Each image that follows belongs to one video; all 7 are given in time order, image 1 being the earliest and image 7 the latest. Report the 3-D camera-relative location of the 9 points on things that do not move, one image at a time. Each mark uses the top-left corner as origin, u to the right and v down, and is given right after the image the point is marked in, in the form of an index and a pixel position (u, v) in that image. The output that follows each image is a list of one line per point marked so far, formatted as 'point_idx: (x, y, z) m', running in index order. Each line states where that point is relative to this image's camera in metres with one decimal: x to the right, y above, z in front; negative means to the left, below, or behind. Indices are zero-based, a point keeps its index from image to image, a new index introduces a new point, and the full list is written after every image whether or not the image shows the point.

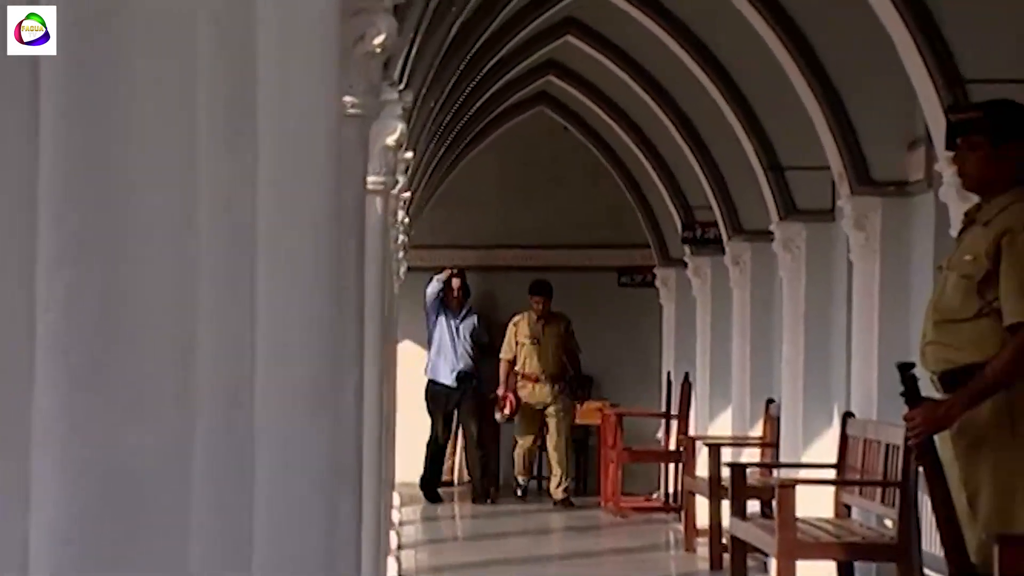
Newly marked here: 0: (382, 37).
0: (-0.4, +0.7, +4.1) m
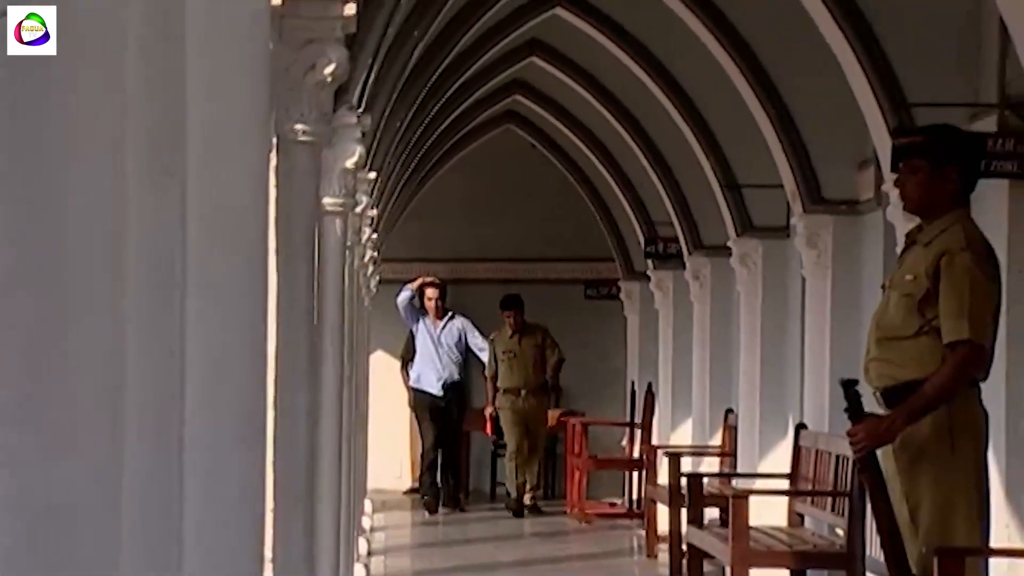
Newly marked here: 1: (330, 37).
0: (-0.5, +0.6, +4.3) m
1: (-0.5, +0.7, +4.3) m
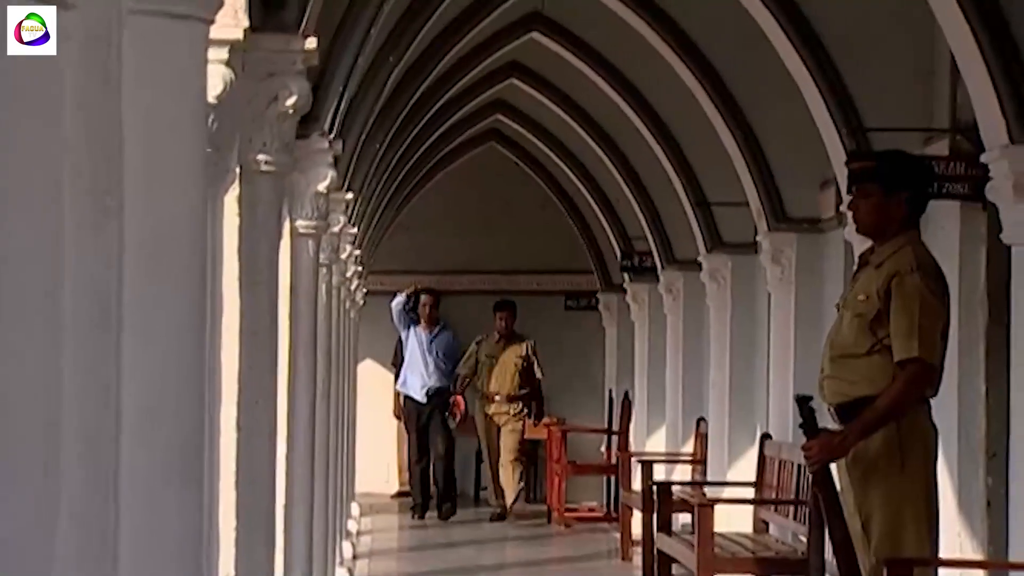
0: (-0.6, +0.6, +4.5) m
1: (-0.7, +0.7, +4.5) m
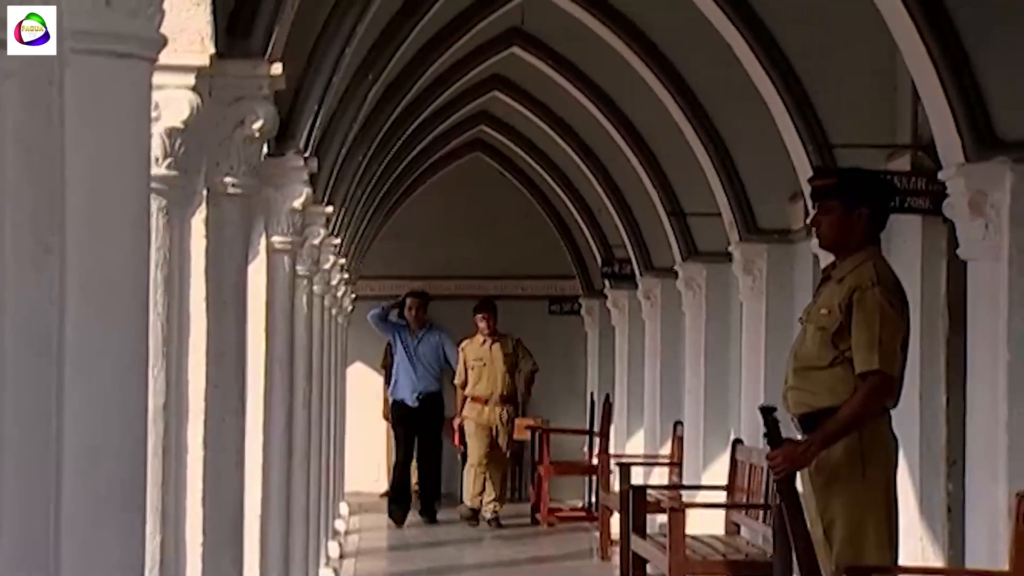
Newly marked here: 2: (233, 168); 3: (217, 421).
0: (-0.8, +0.5, +4.7) m
1: (-0.8, +0.6, +4.6) m
2: (-0.9, +0.4, +4.7) m
3: (-0.9, -0.4, +4.5) m
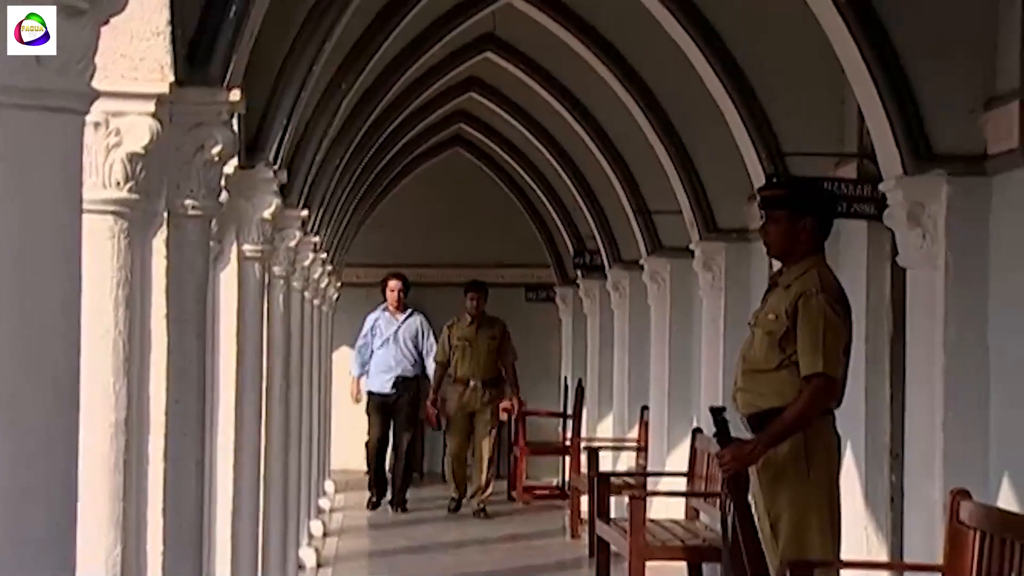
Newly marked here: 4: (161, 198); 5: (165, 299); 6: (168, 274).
0: (-0.9, +0.5, +4.9) m
1: (-1.0, +0.5, +4.9) m
2: (-1.0, +0.3, +4.9) m
3: (-1.1, -0.5, +4.7) m
4: (-1.1, +0.3, +4.8) m
5: (-1.1, 0.0, +4.8) m
6: (-1.1, 0.0, +4.8) m
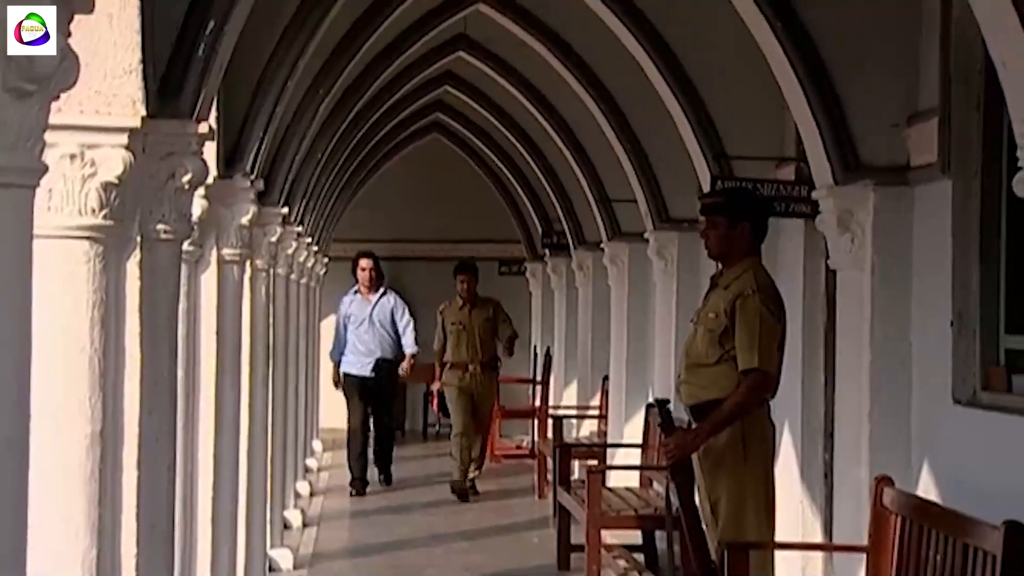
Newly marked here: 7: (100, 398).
0: (-1.1, +0.4, +5.3) m
1: (-1.1, +0.5, +5.2) m
2: (-1.2, +0.3, +5.3) m
3: (-1.2, -0.5, +5.2) m
4: (-1.3, +0.2, +5.2) m
5: (-1.3, -0.1, +5.2) m
6: (-1.3, 0.0, +5.2) m
7: (-1.3, -0.3, +4.6) m
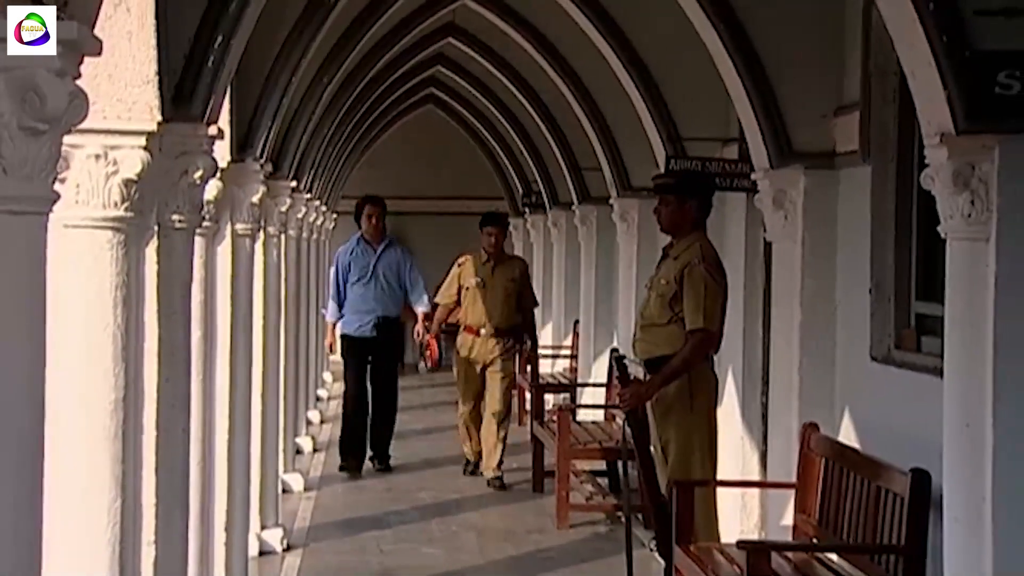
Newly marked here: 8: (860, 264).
0: (-1.3, +0.5, +6.0) m
1: (-1.3, +0.5, +6.0) m
2: (-1.3, +0.3, +6.1) m
3: (-1.4, -0.5, +6.0) m
4: (-1.4, +0.3, +5.9) m
5: (-1.4, 0.0, +6.0) m
6: (-1.4, 0.0, +6.0) m
7: (-1.4, -0.3, +5.5) m
8: (+1.5, +0.1, +6.6) m
